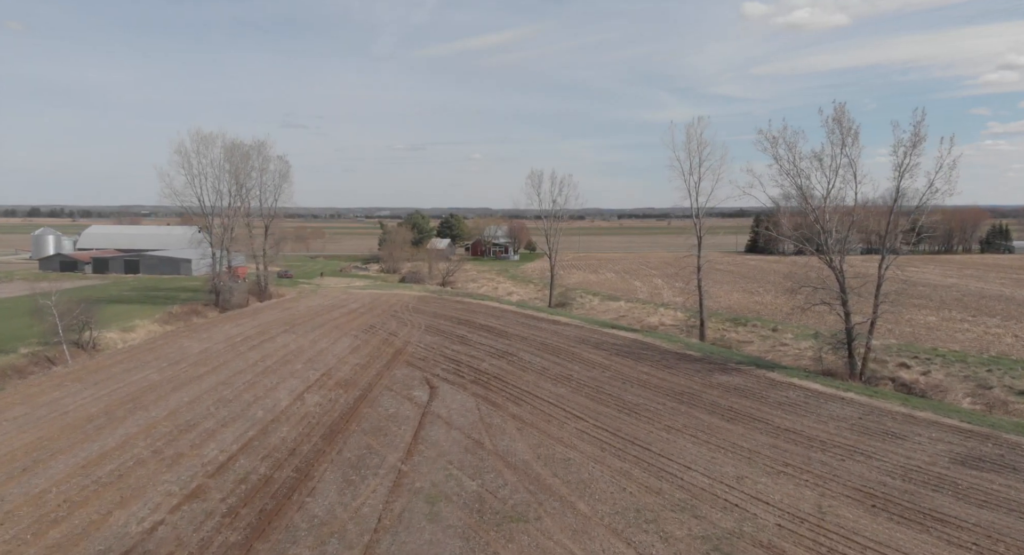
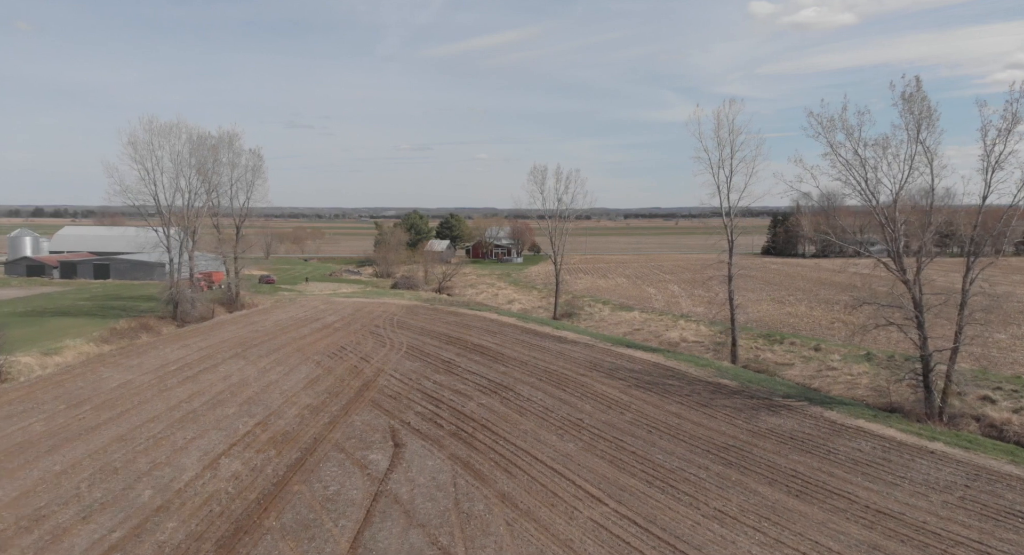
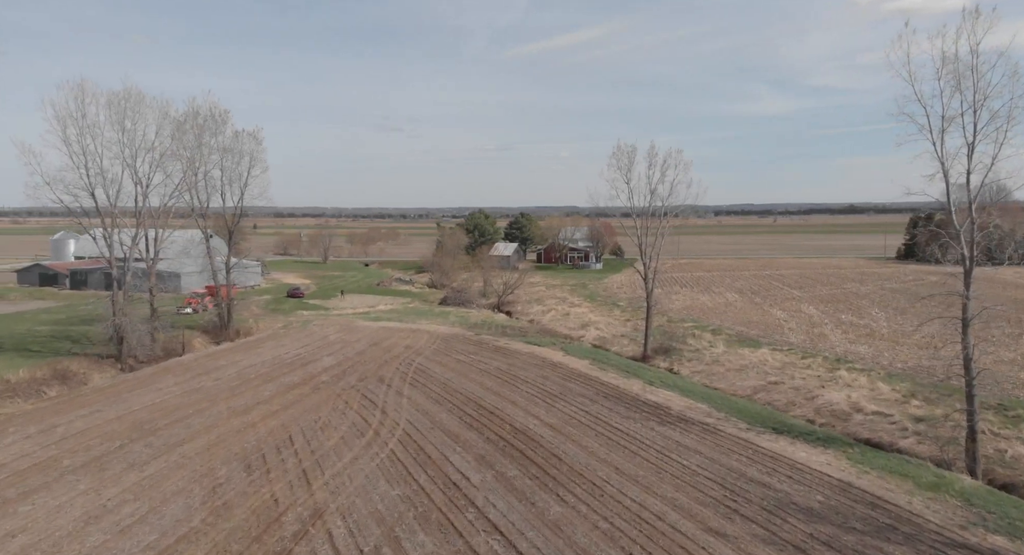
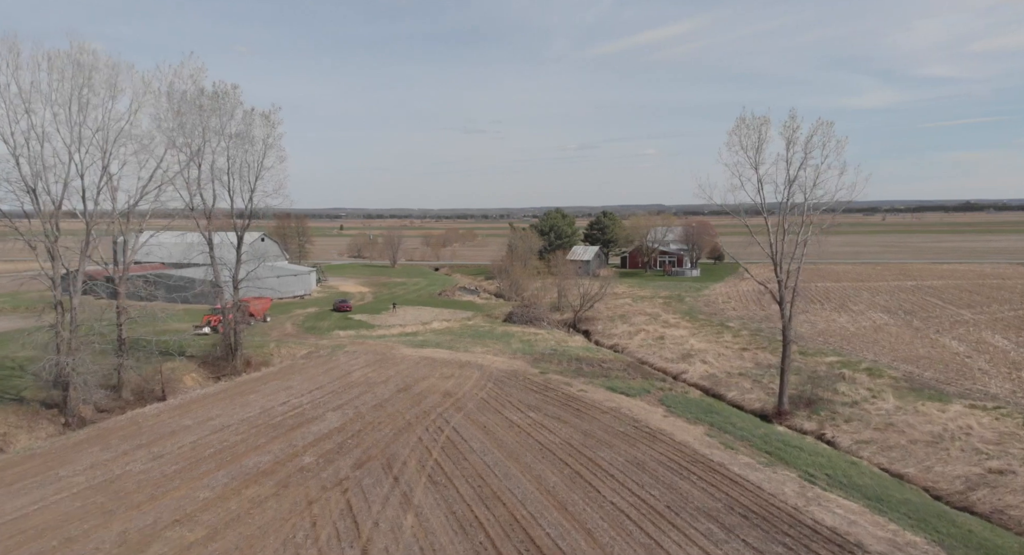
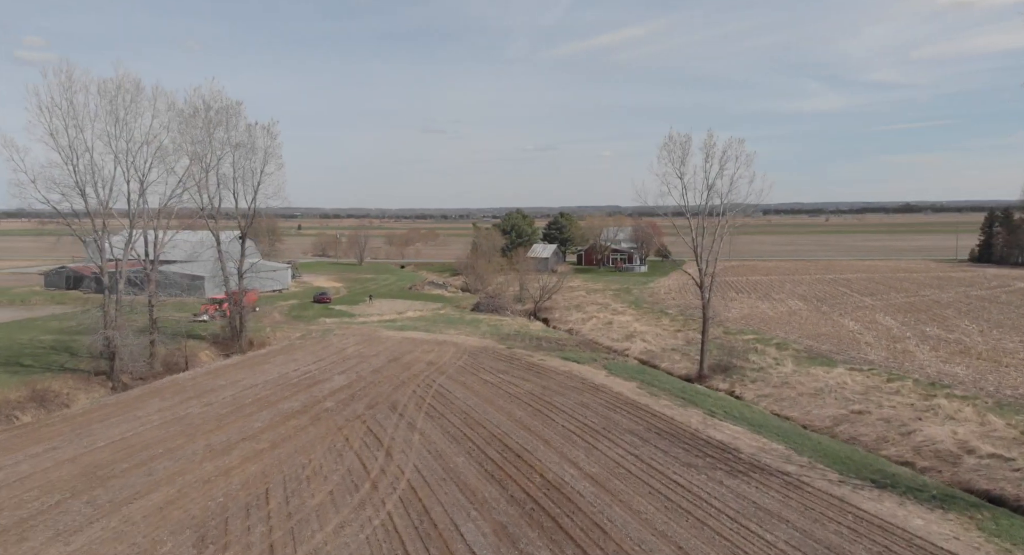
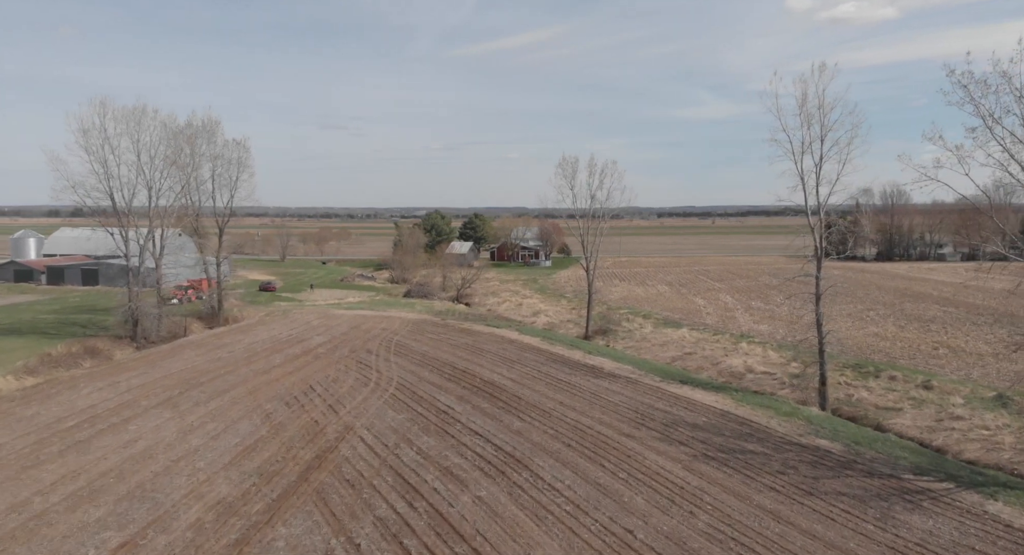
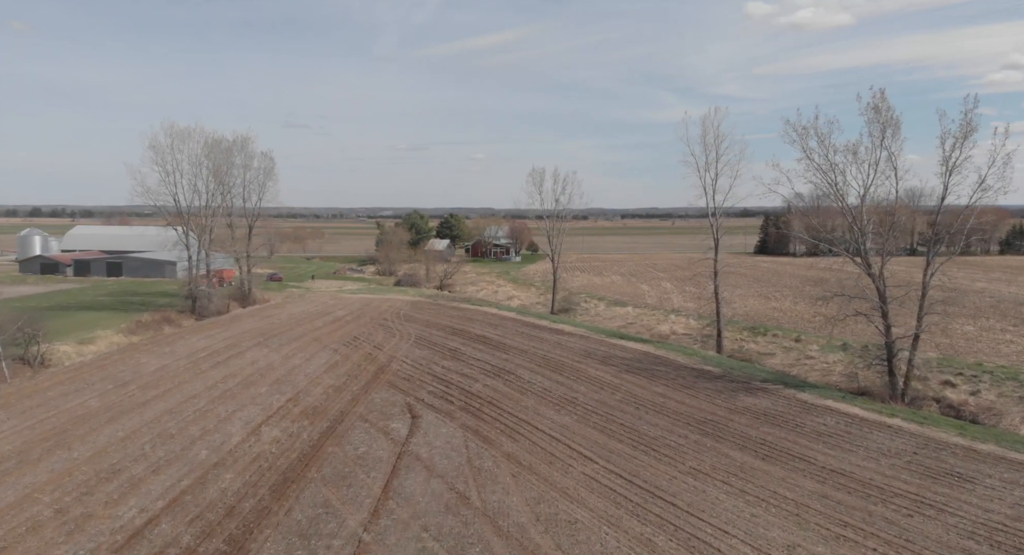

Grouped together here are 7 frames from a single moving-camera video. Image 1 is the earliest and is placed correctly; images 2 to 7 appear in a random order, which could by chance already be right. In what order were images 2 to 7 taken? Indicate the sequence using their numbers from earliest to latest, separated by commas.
7, 2, 6, 3, 5, 4
